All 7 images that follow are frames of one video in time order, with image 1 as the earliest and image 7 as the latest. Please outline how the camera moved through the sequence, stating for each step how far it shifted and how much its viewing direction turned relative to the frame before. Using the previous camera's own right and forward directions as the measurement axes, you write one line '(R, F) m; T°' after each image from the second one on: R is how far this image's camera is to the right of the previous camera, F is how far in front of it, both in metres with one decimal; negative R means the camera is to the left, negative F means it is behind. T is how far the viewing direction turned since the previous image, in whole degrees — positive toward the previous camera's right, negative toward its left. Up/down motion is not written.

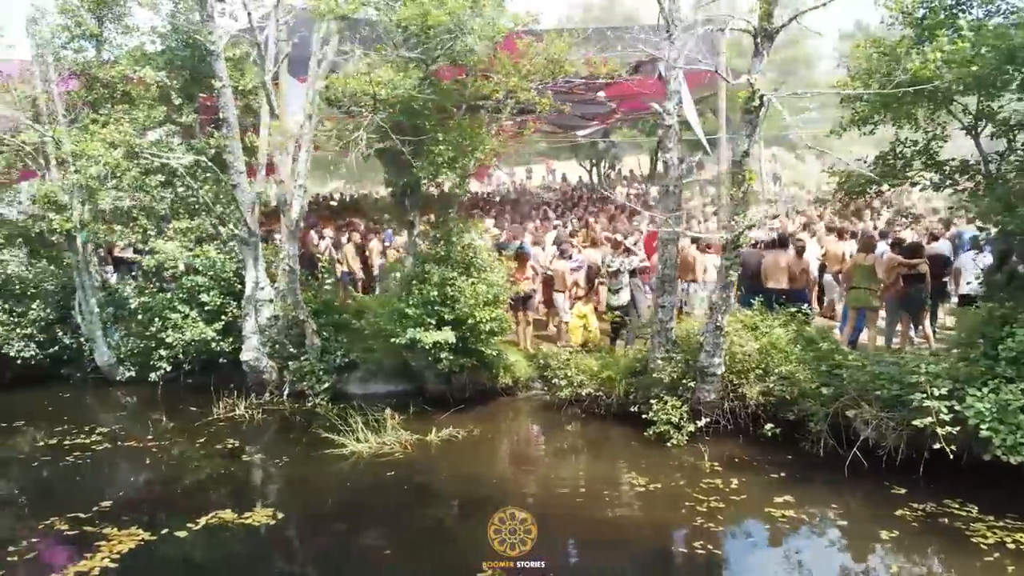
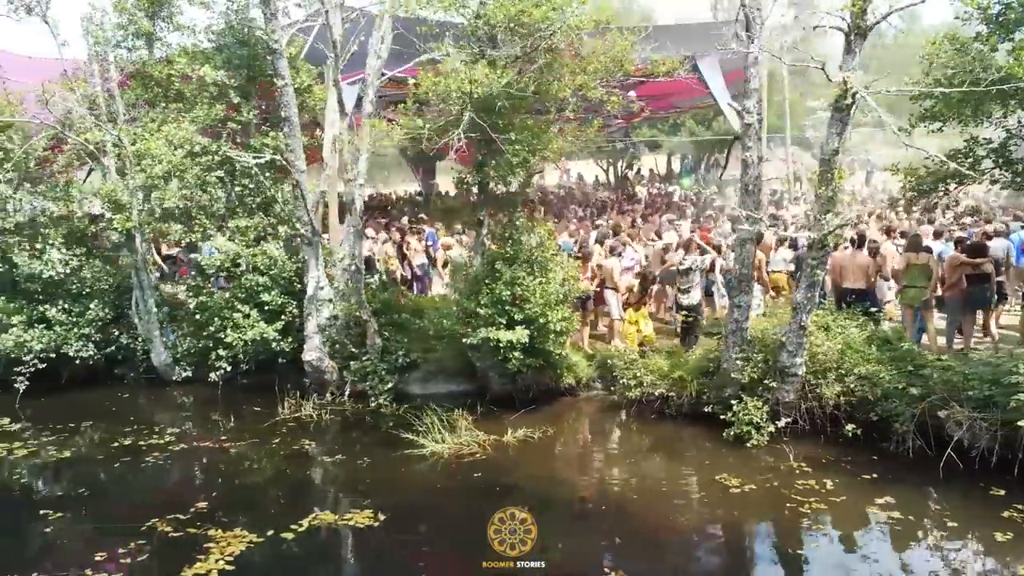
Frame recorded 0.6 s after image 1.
(-1.0, +0.1) m; 0°
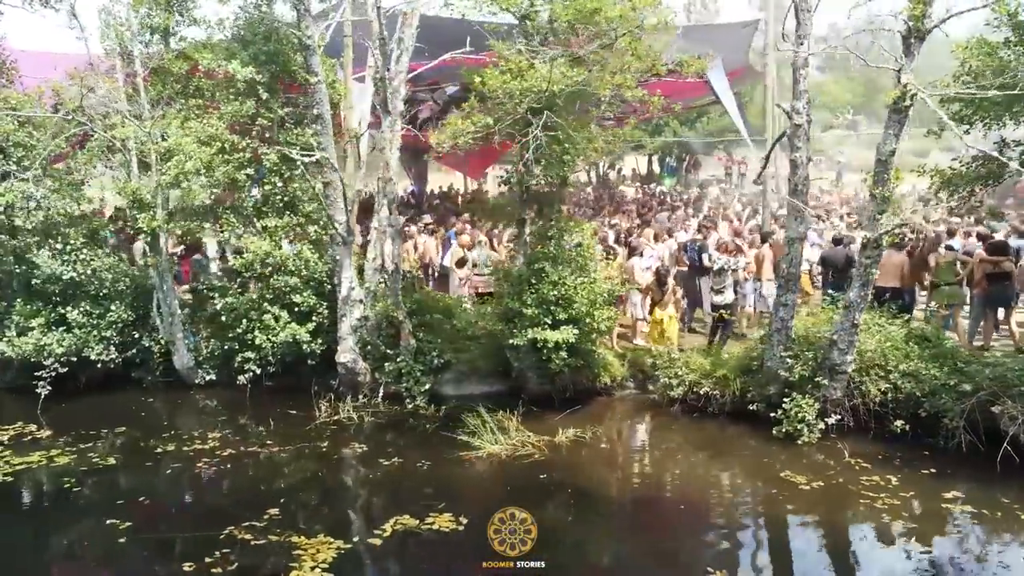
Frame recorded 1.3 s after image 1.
(-1.2, +0.1) m; +3°
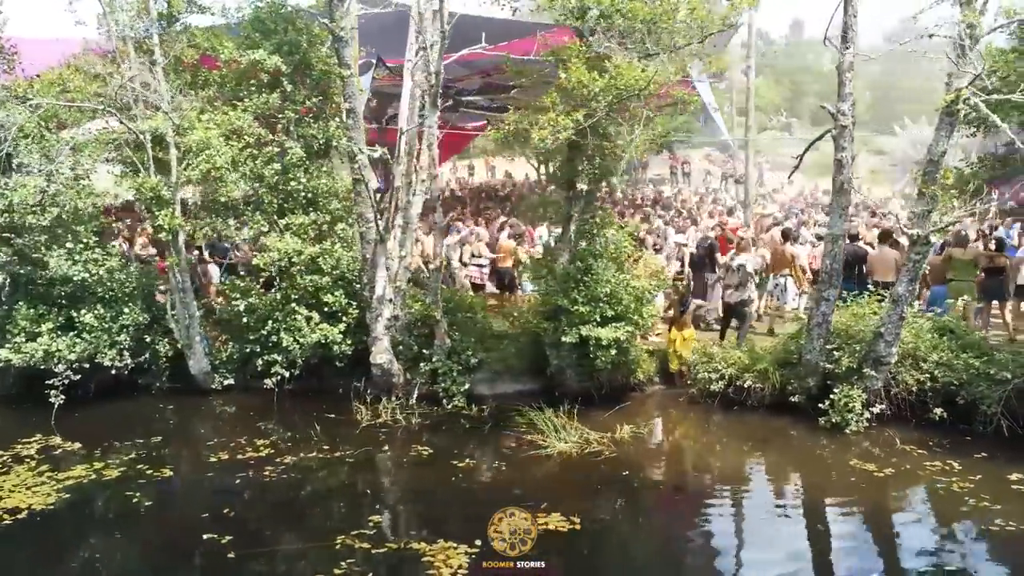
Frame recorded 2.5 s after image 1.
(-1.8, +0.2) m; +6°
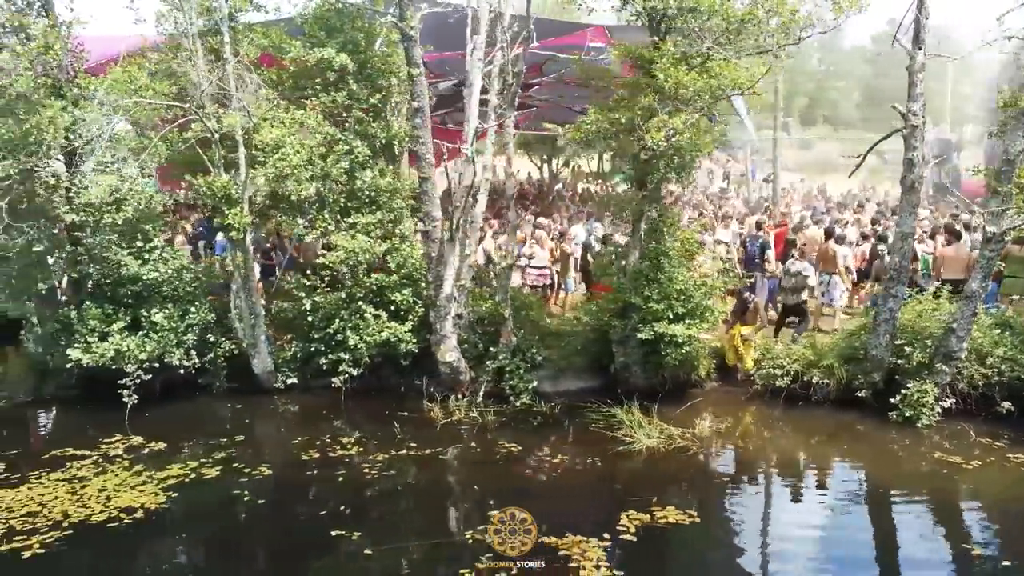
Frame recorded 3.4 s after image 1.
(-1.3, -0.1) m; +1°
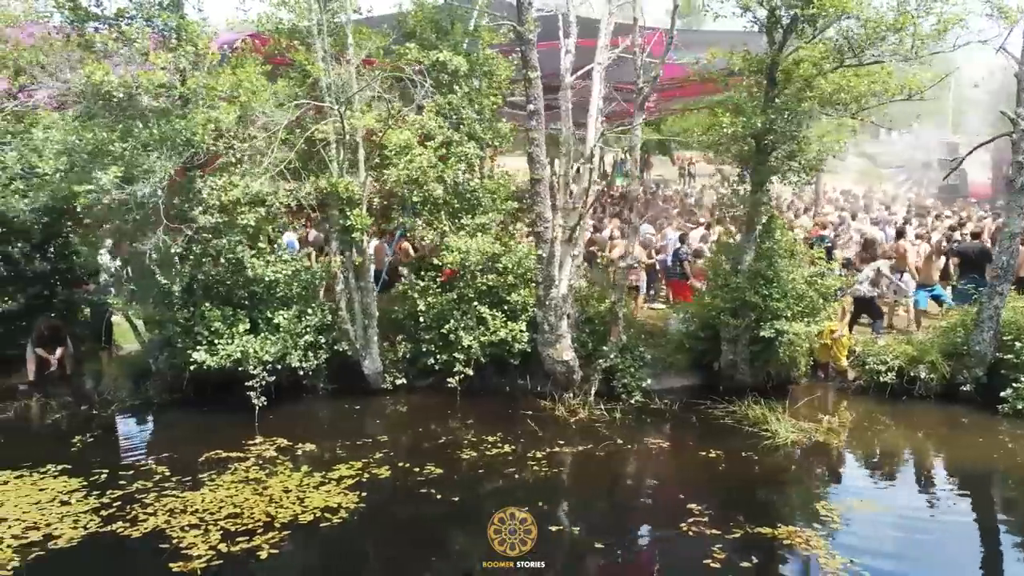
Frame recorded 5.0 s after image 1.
(-2.3, -0.1) m; +2°
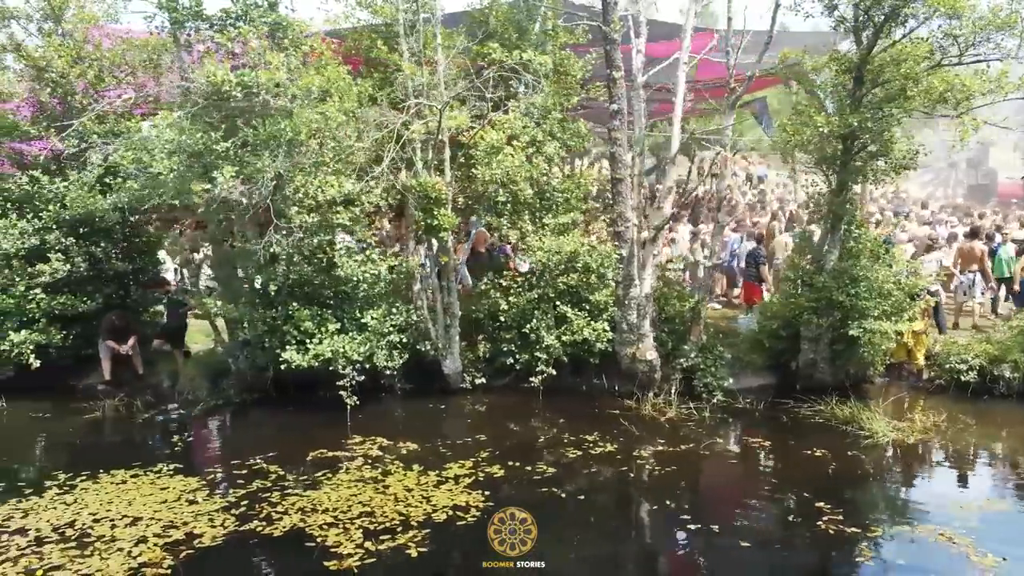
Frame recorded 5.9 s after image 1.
(-1.3, 0.0) m; 0°
